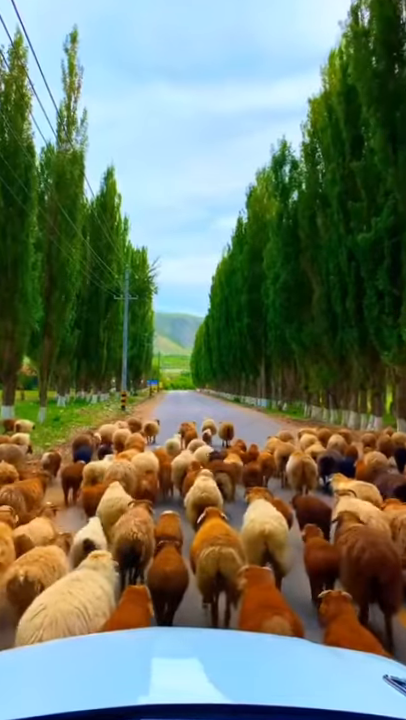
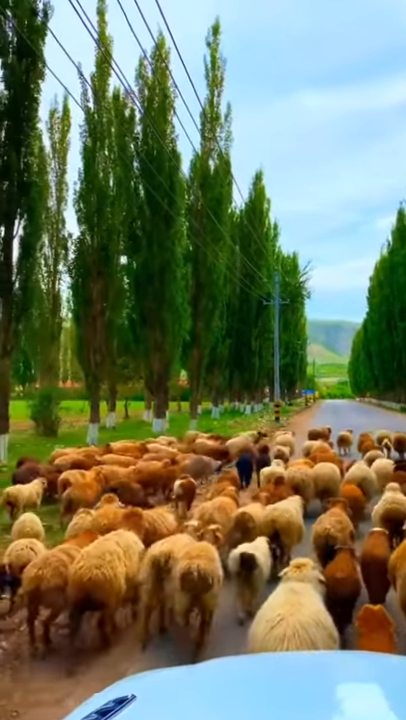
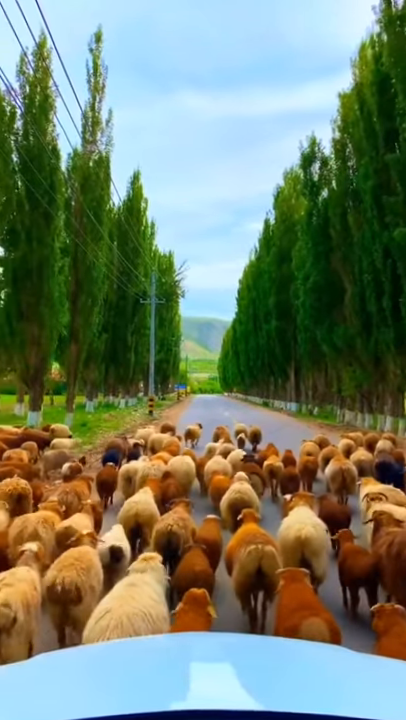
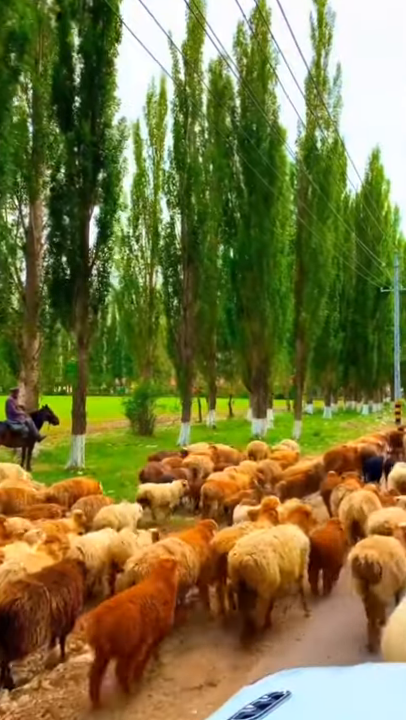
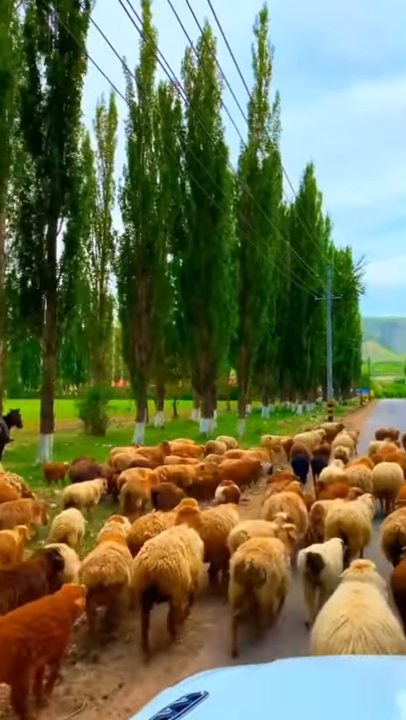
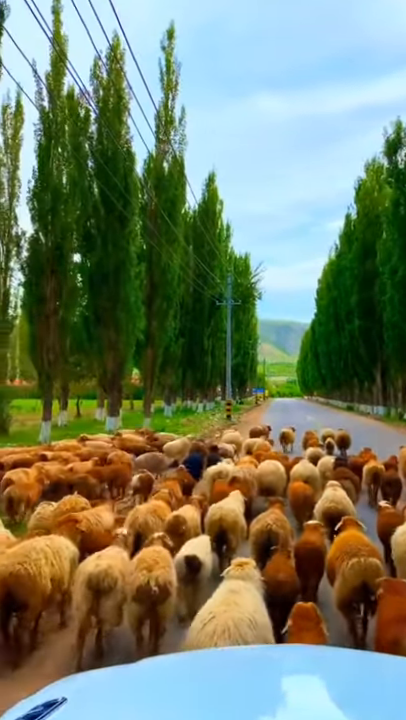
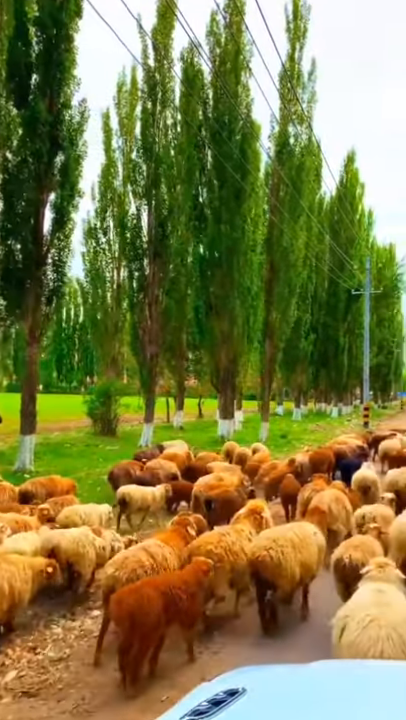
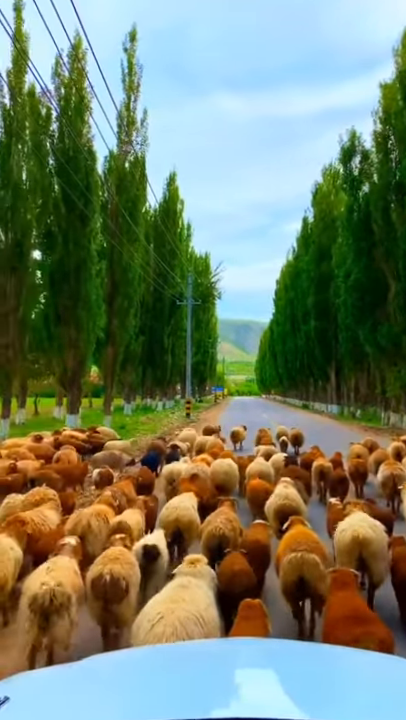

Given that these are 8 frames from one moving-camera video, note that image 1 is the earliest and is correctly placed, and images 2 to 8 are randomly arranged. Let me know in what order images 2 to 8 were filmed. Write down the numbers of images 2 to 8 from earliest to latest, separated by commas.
3, 8, 6, 2, 5, 4, 7
